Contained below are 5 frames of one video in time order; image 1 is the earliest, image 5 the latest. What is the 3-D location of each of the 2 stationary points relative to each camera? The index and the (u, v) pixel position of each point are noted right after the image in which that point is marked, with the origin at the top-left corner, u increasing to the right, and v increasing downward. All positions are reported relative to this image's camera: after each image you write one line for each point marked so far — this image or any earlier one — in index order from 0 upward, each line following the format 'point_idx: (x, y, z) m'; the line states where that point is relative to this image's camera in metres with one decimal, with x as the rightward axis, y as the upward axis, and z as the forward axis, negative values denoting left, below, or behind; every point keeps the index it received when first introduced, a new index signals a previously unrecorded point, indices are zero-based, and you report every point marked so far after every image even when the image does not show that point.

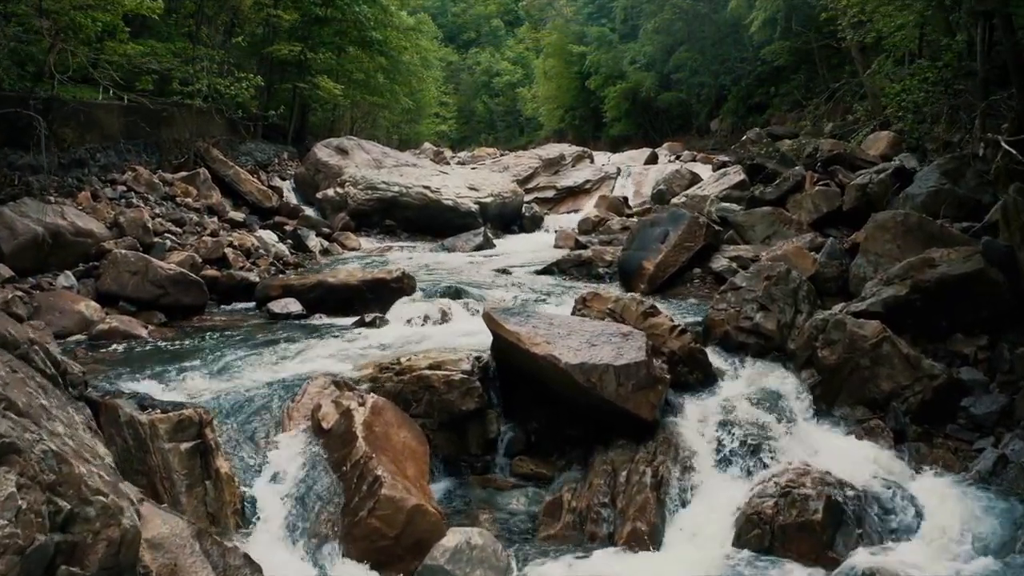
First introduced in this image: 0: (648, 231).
0: (+1.8, +0.7, +9.9) m
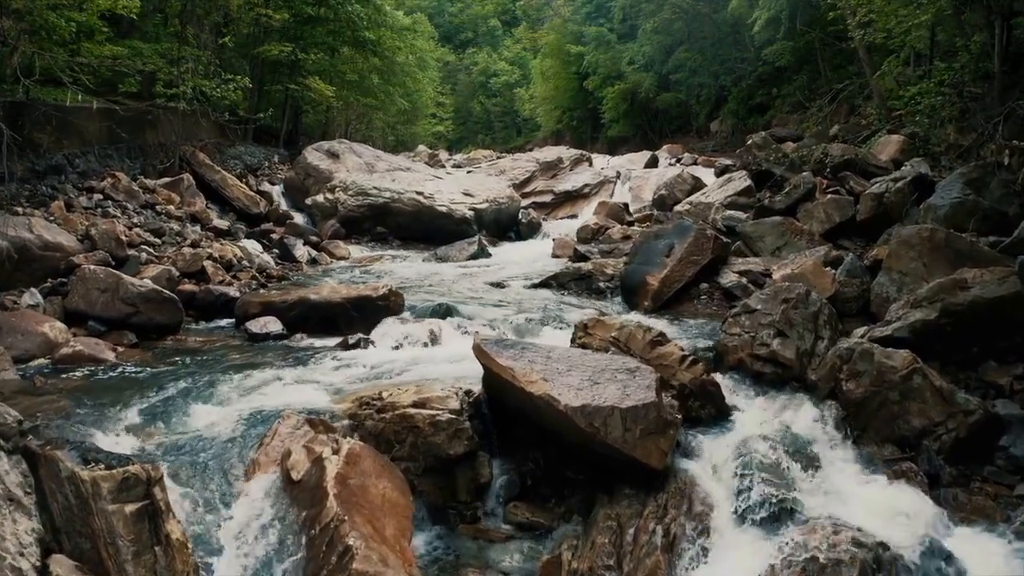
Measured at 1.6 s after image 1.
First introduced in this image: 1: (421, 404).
0: (+1.7, +0.5, +9.3) m
1: (-0.6, -0.8, +5.4) m
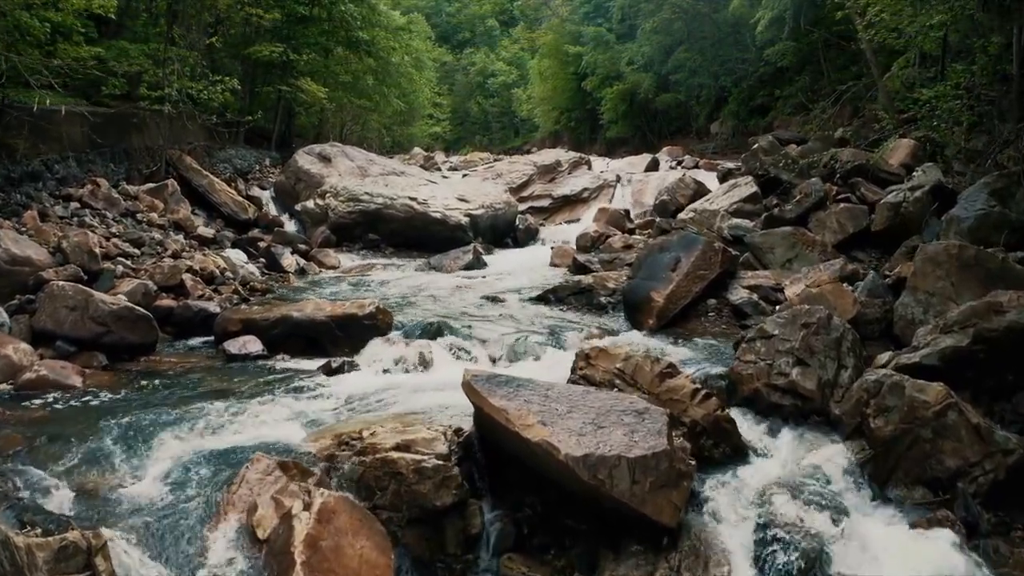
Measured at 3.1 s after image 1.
0: (+1.7, +0.4, +8.7) m
1: (-0.7, -1.0, +4.9) m
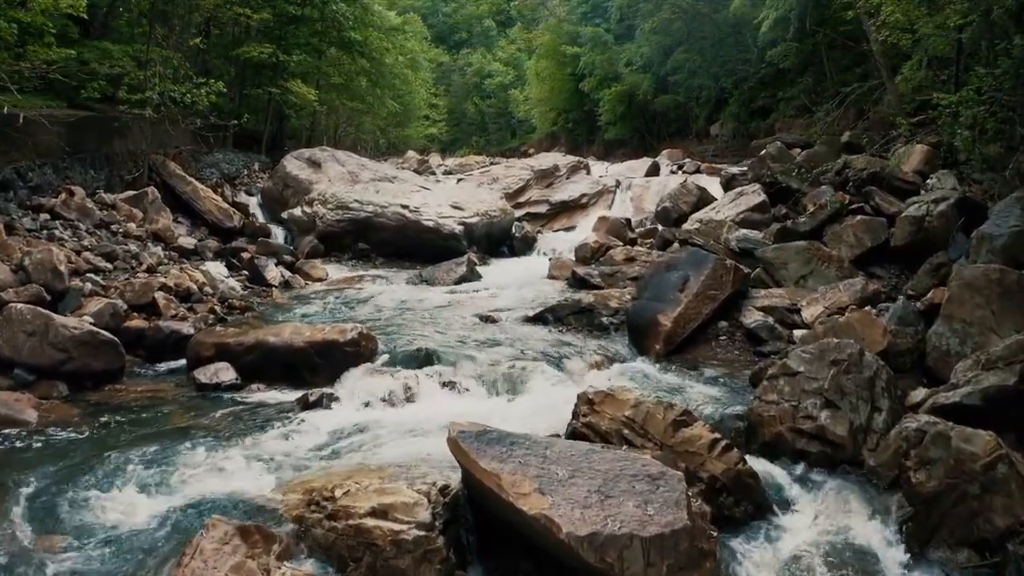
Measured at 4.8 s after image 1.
0: (+1.6, +0.1, +8.1) m
1: (-0.7, -1.2, +4.2) m
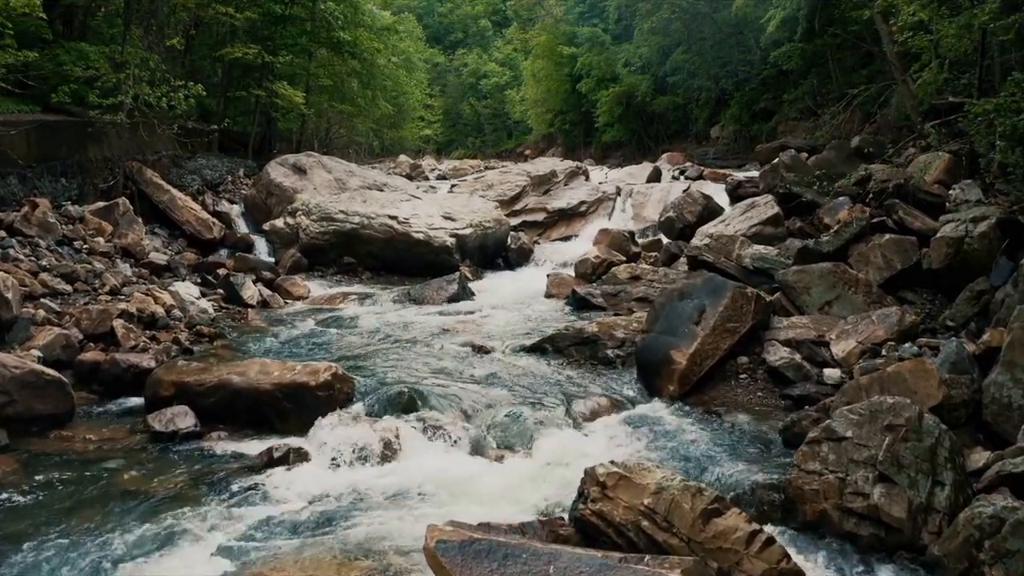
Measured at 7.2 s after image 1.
0: (+1.6, -0.2, +7.3) m
1: (-0.7, -1.5, +3.4) m
